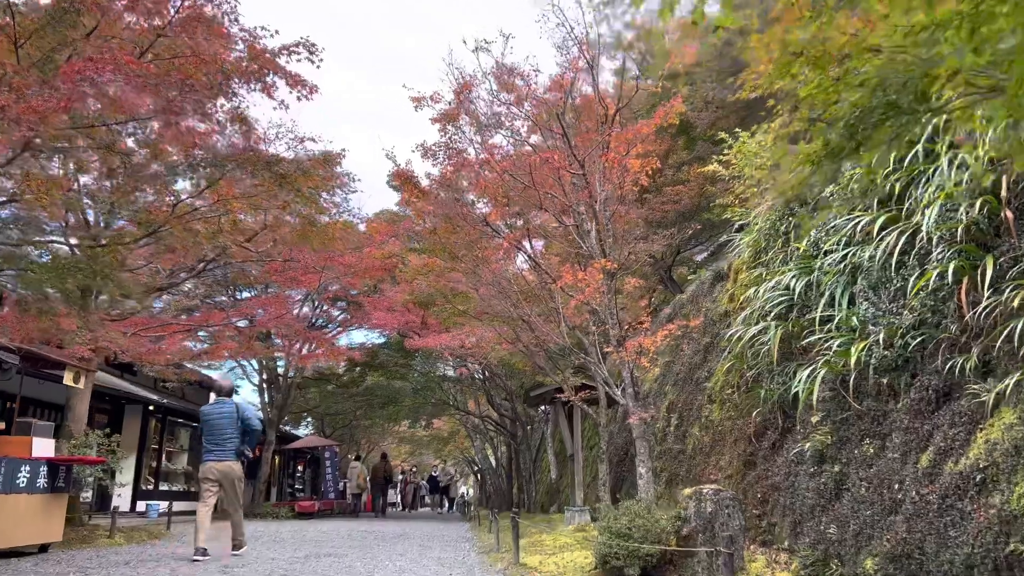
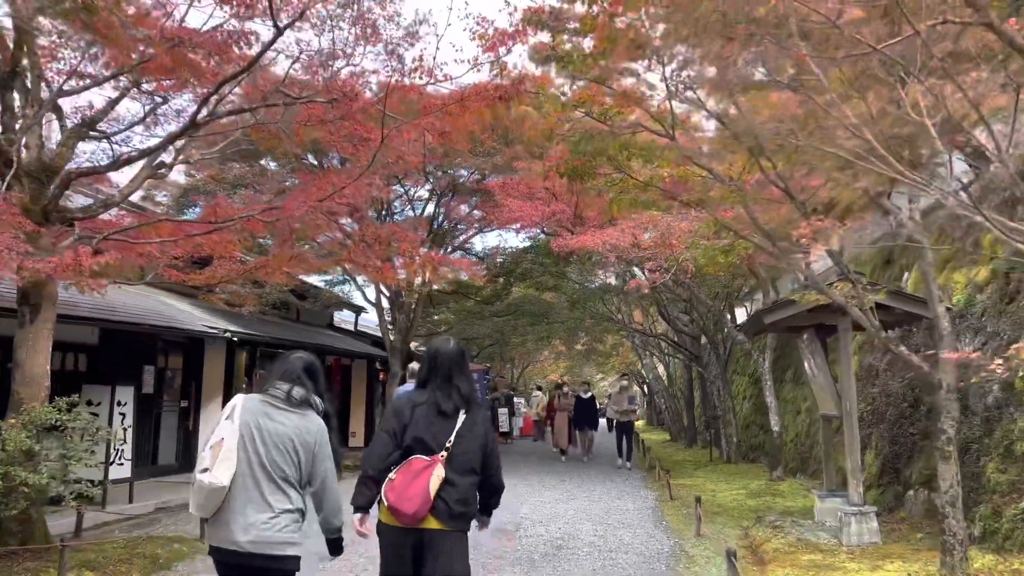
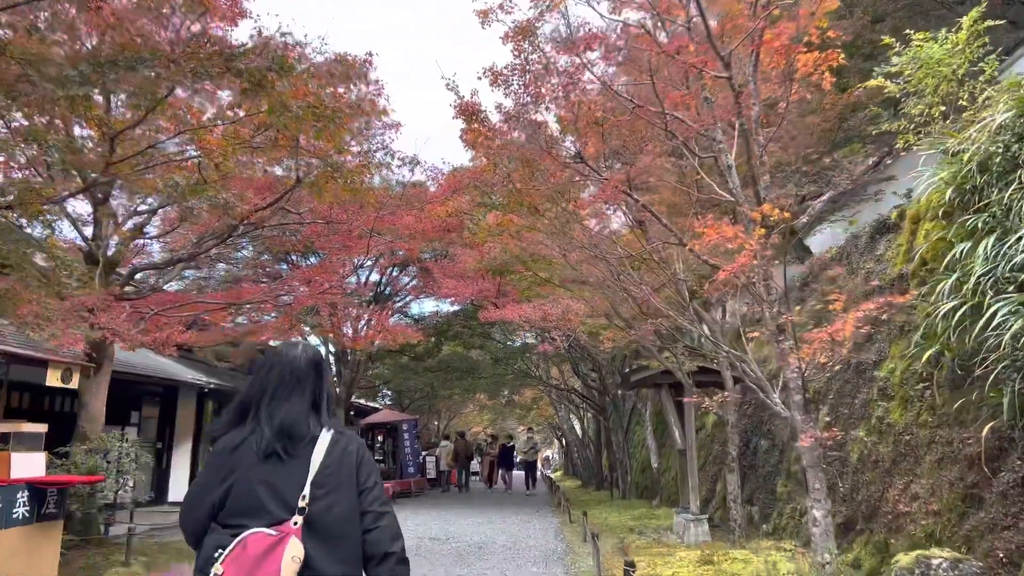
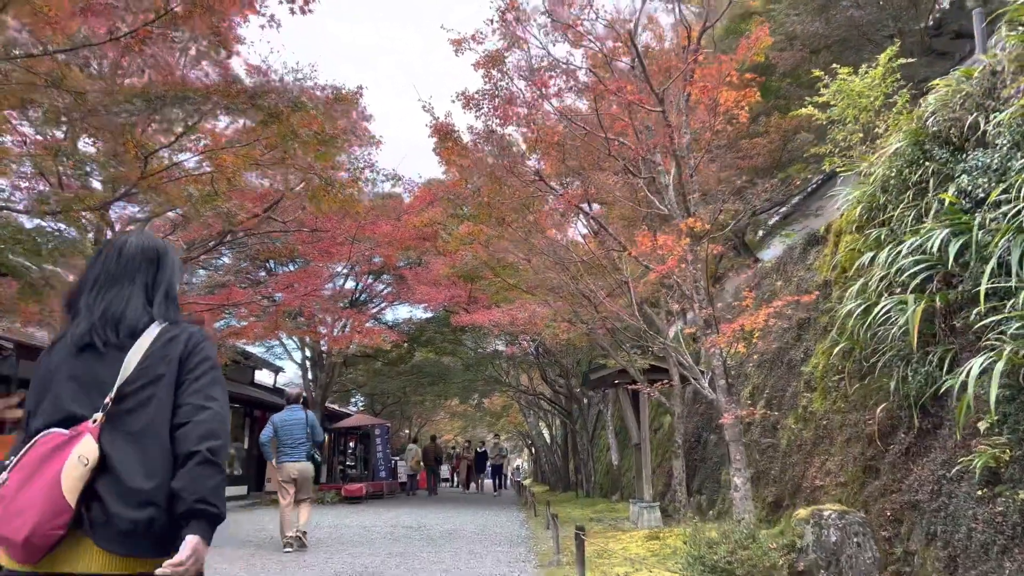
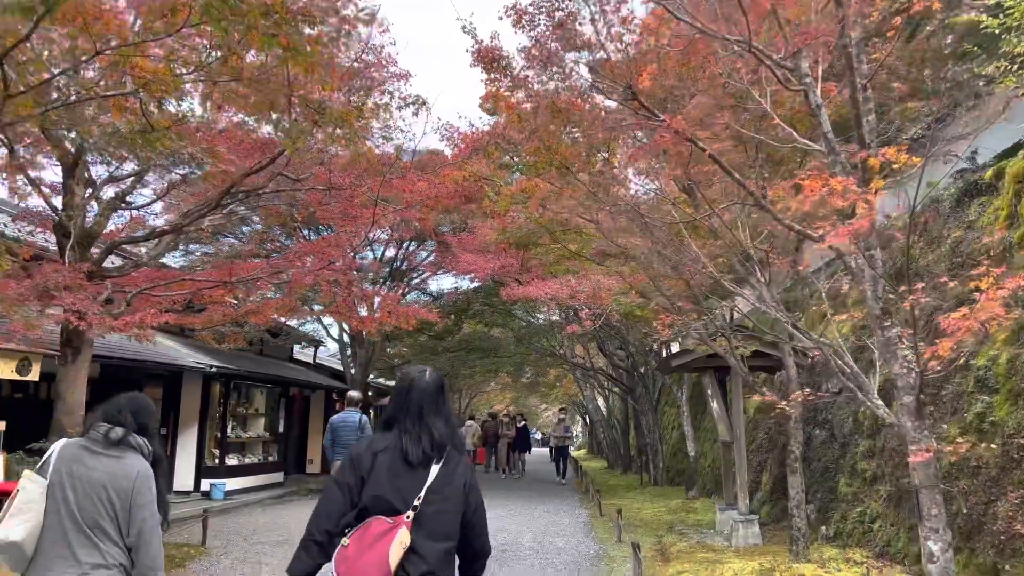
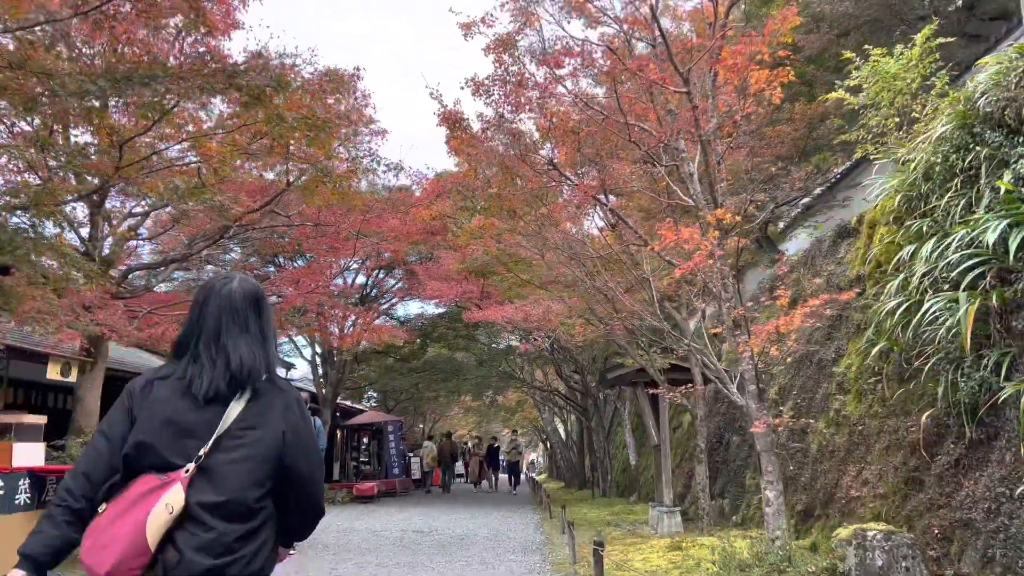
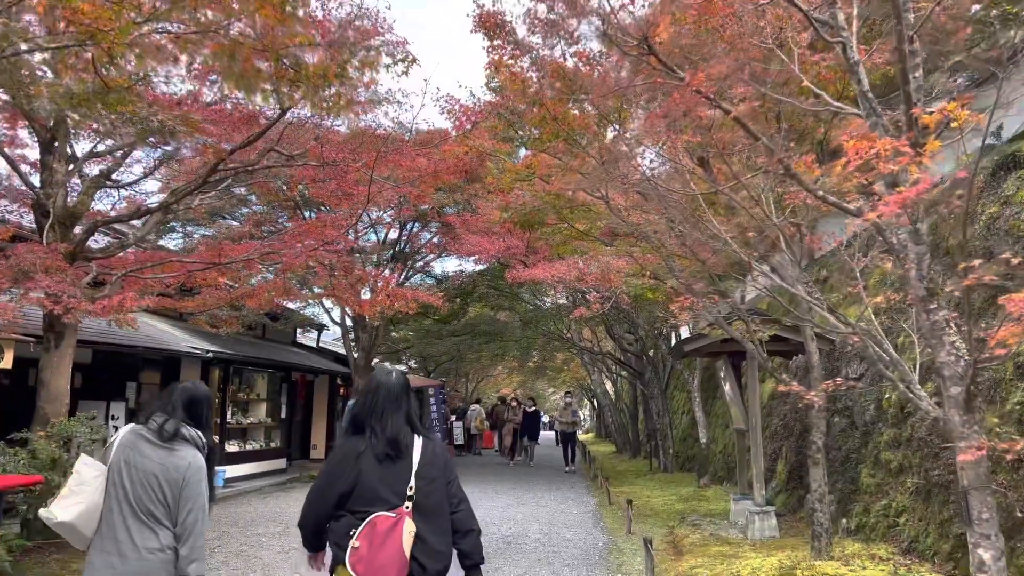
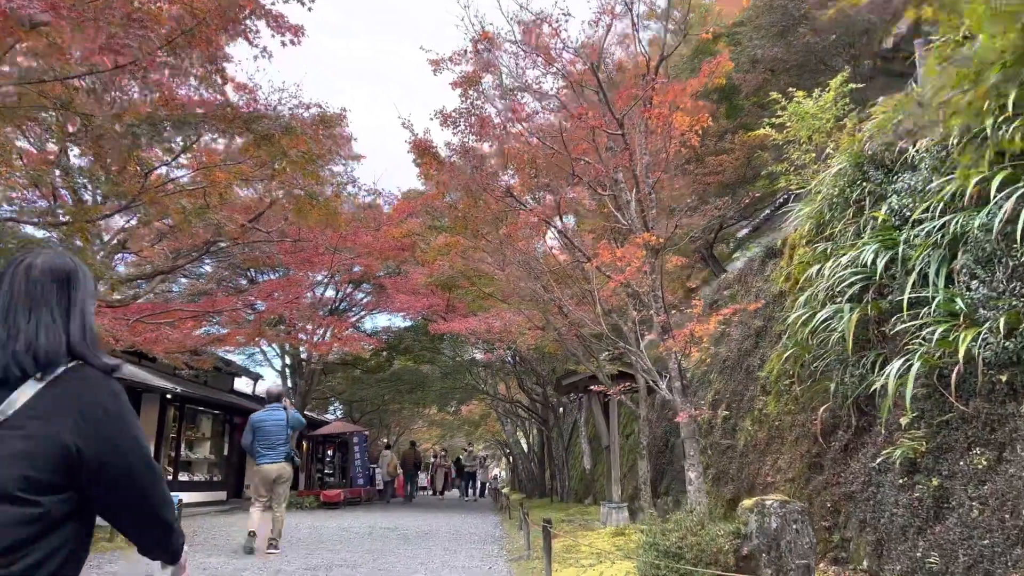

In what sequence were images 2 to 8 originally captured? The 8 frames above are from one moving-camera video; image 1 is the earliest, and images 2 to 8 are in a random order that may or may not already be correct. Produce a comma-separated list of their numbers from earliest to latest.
8, 4, 6, 3, 5, 7, 2
